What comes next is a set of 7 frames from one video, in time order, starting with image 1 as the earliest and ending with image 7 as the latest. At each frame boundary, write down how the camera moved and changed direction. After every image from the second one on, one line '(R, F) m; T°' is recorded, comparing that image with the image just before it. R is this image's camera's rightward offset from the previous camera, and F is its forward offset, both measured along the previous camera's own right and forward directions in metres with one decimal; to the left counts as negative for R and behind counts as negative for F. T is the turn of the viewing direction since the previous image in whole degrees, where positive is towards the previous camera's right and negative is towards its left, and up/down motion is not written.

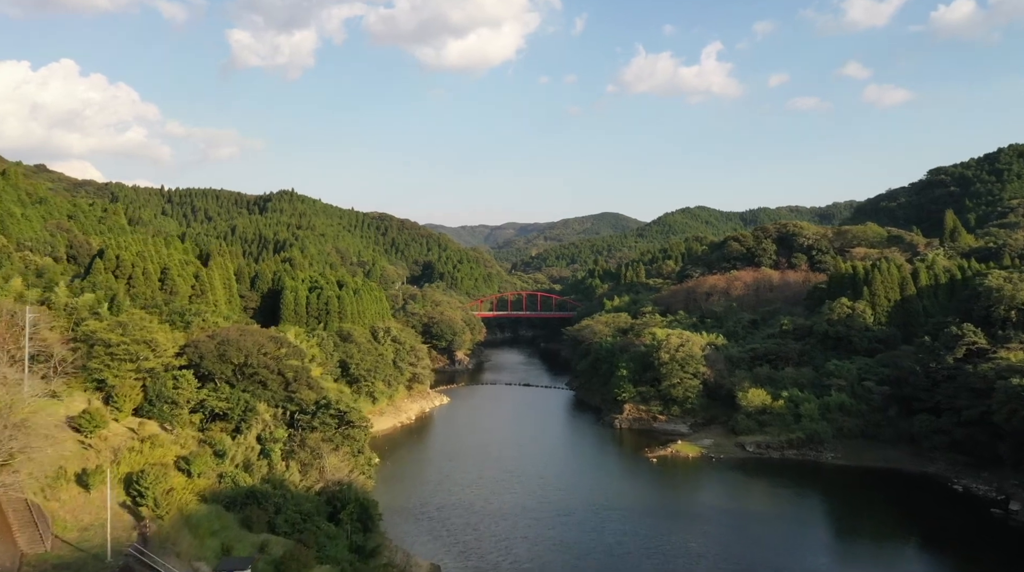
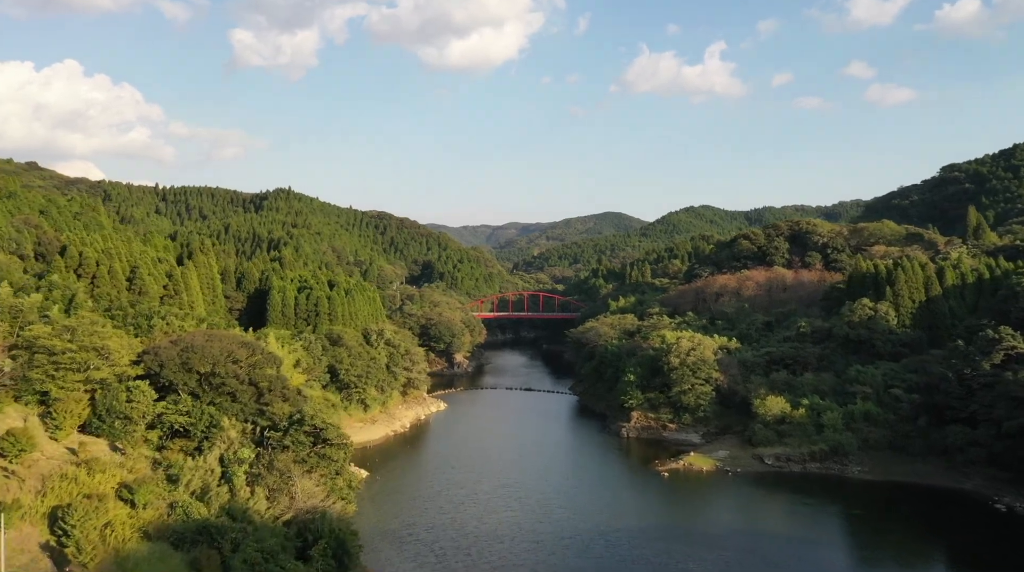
(+0.1, +3.4) m; 0°
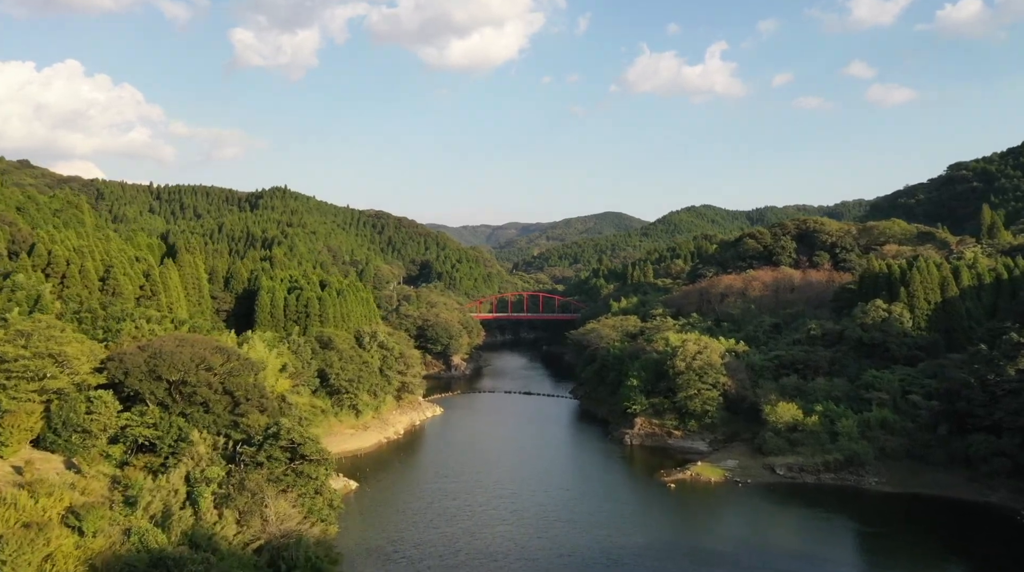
(+0.1, +2.3) m; 0°
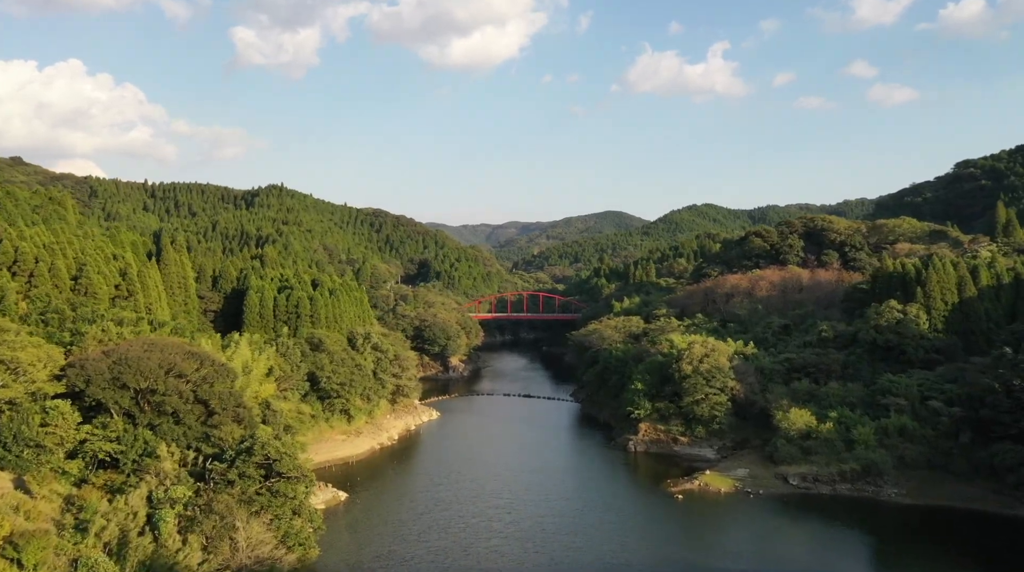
(+0.1, +2.2) m; 0°
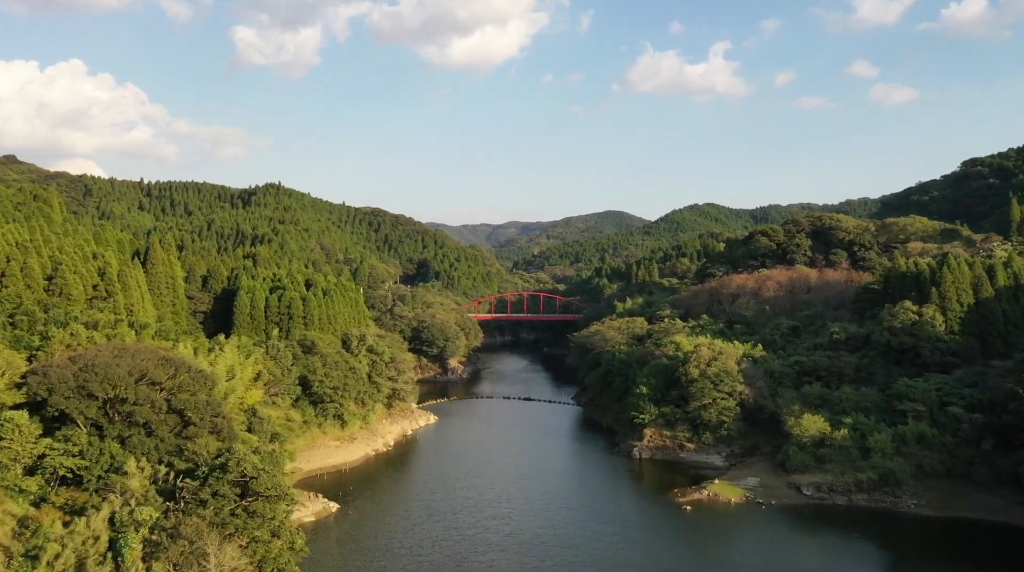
(0.0, +1.8) m; 0°
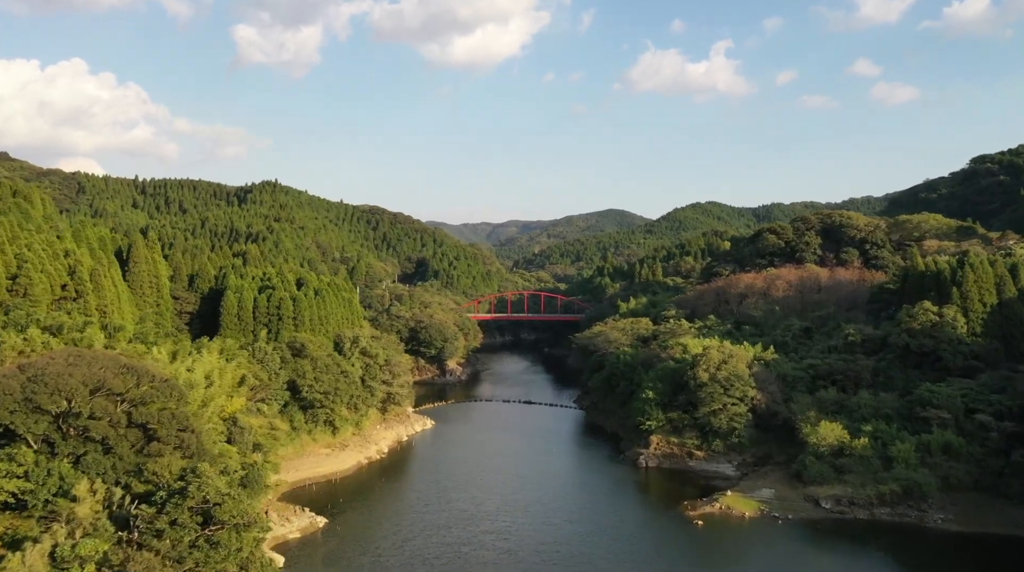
(0.0, +2.3) m; 0°
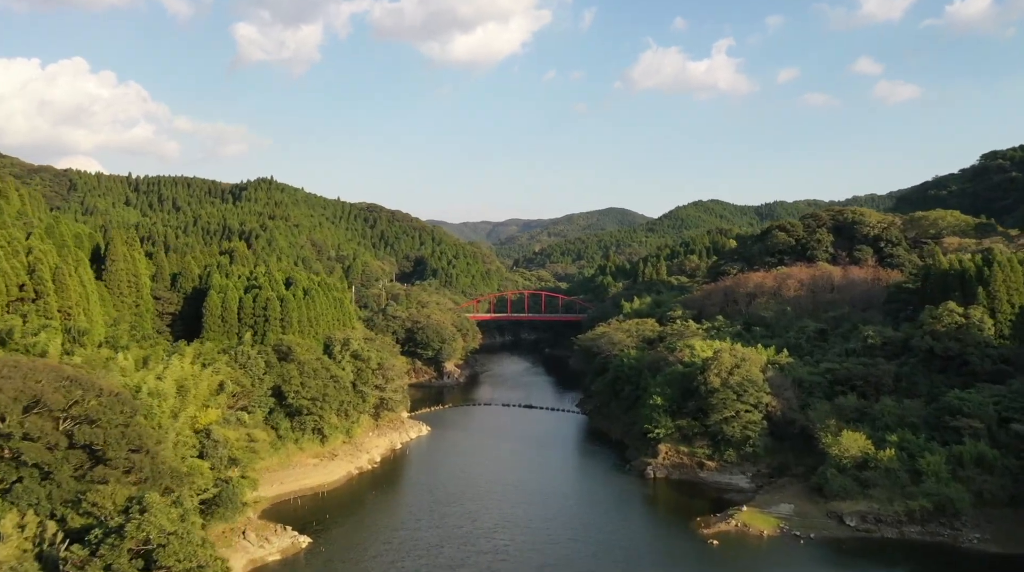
(0.0, +2.6) m; 0°
